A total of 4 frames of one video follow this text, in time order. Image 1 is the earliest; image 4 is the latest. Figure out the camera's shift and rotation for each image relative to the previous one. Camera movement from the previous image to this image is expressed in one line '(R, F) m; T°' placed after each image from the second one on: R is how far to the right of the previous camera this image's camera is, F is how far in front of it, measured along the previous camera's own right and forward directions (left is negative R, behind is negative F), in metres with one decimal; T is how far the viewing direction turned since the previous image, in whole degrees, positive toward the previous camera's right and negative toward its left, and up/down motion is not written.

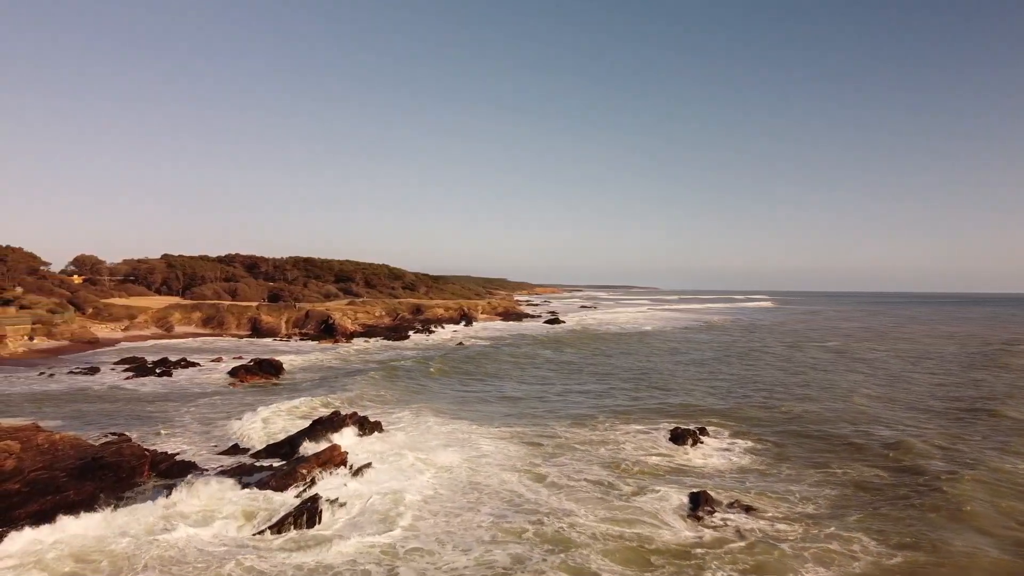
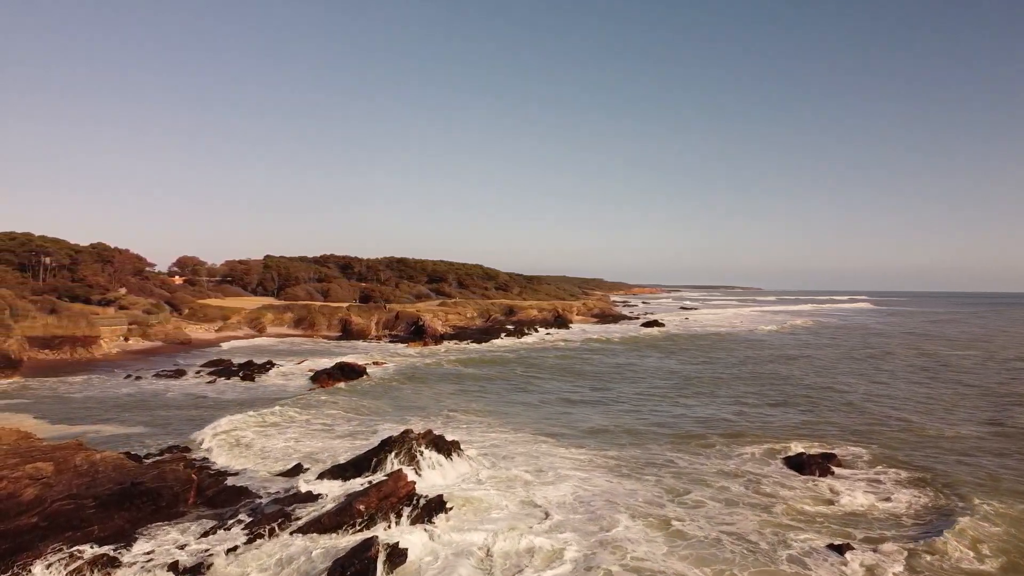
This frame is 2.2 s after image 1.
(-0.1, +1.5) m; -11°
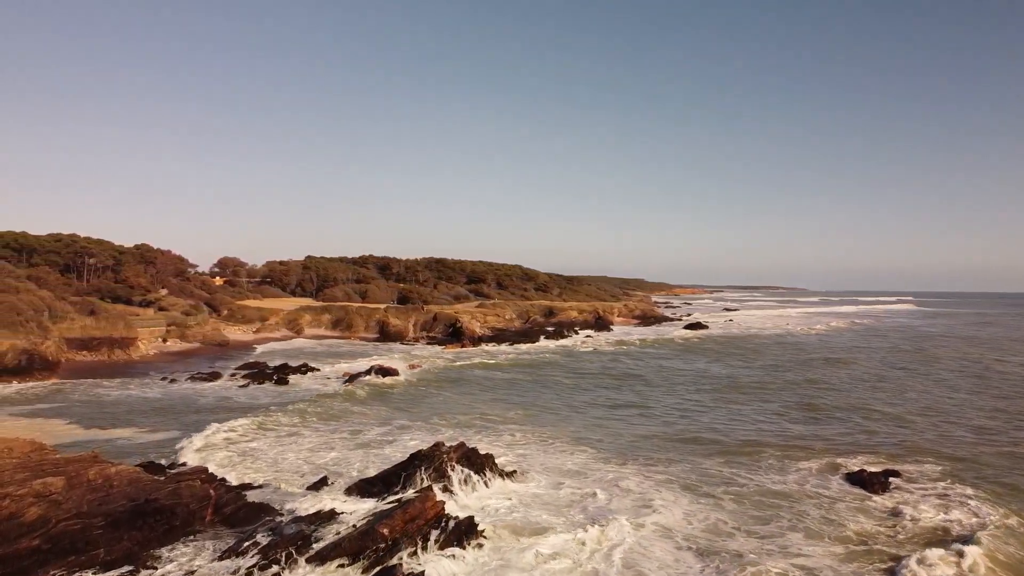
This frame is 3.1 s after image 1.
(0.0, +0.6) m; -5°
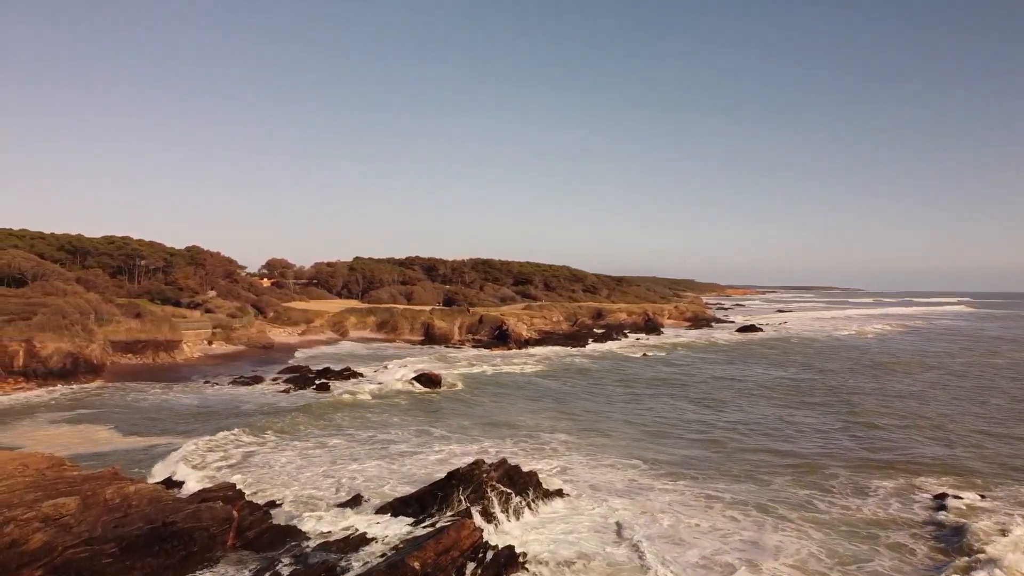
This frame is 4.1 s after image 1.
(0.0, +0.6) m; -6°
